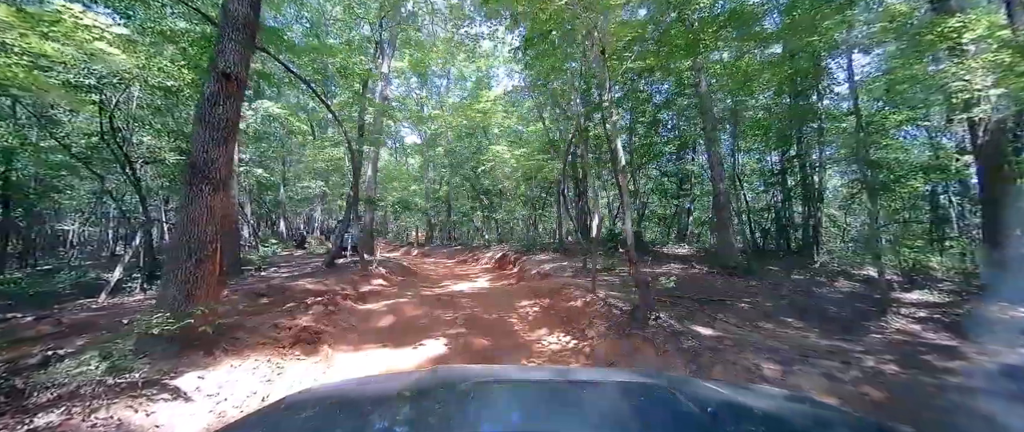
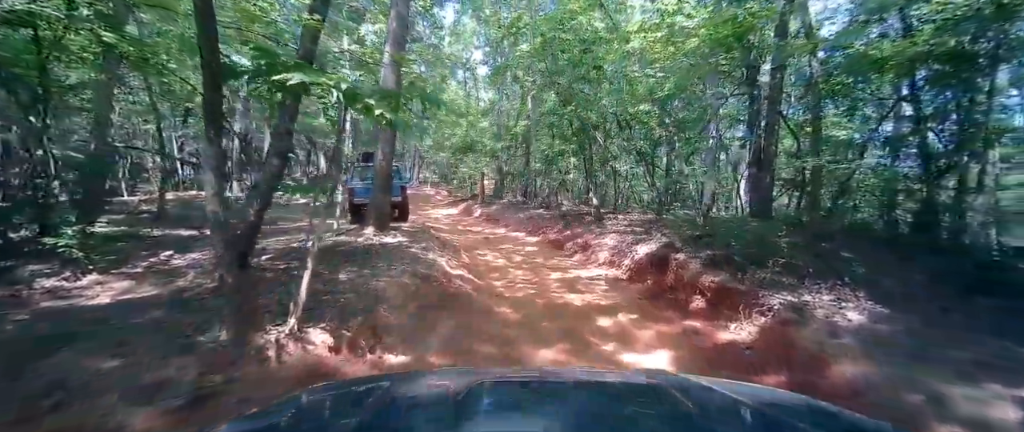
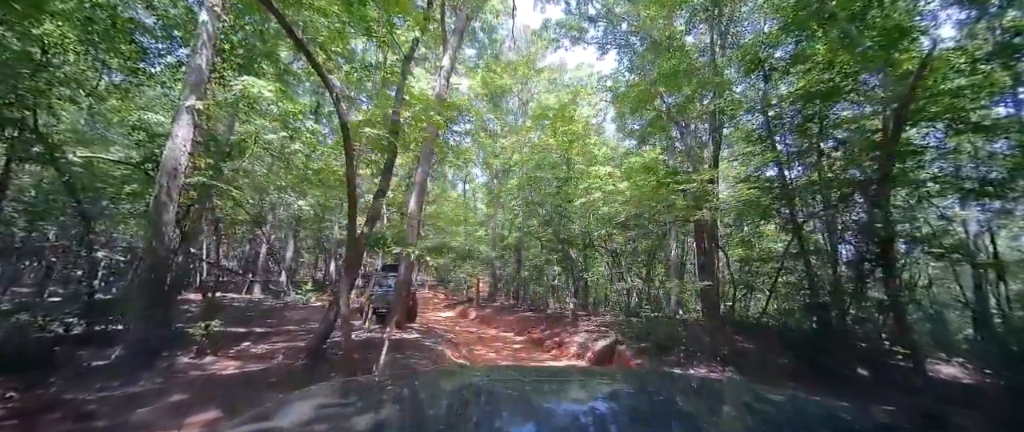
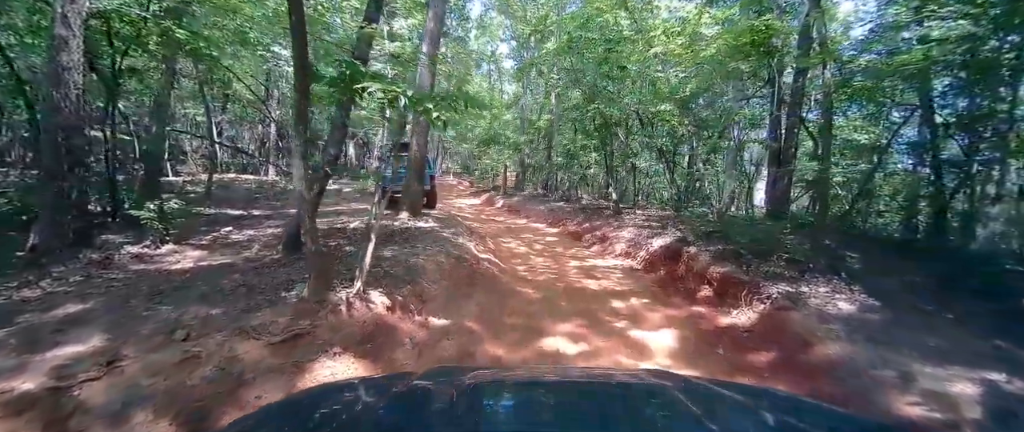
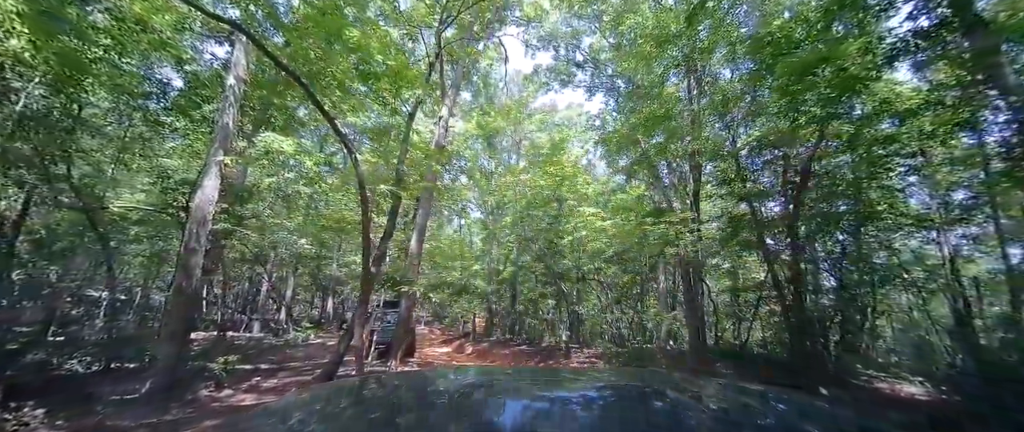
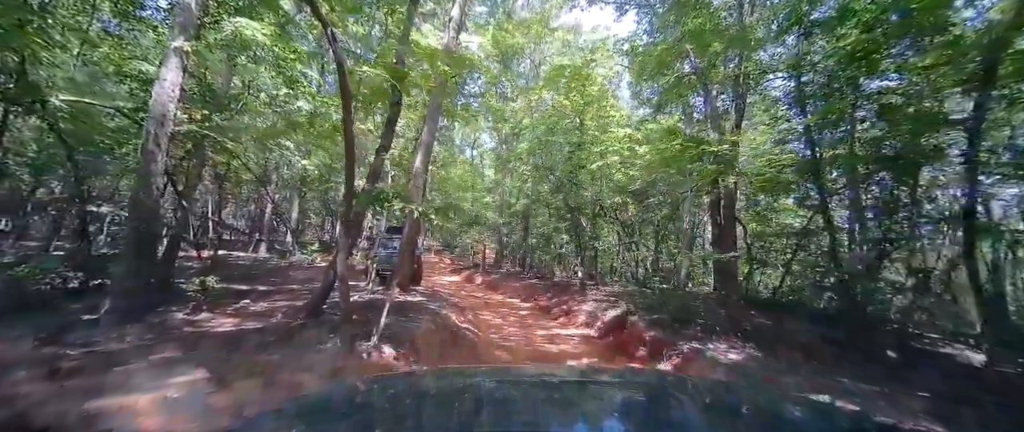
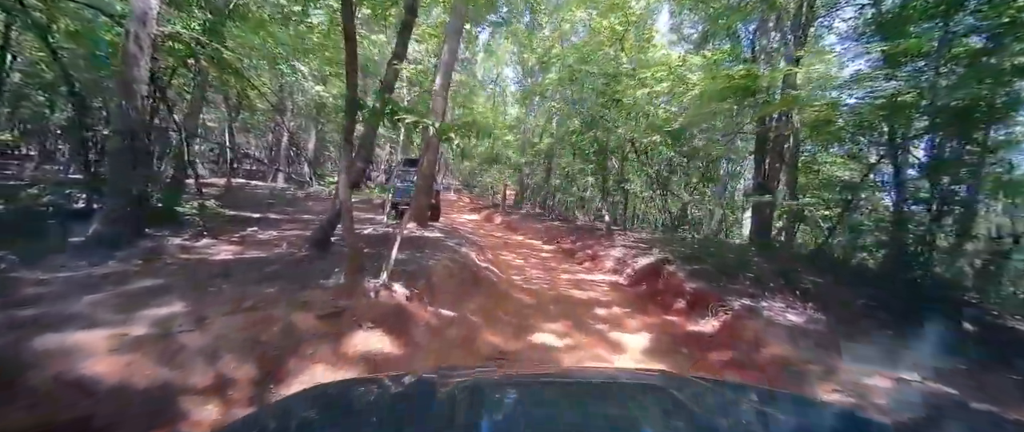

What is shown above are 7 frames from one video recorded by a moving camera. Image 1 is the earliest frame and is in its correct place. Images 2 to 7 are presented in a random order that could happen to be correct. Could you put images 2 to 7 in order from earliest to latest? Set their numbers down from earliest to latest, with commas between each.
5, 3, 6, 7, 4, 2
